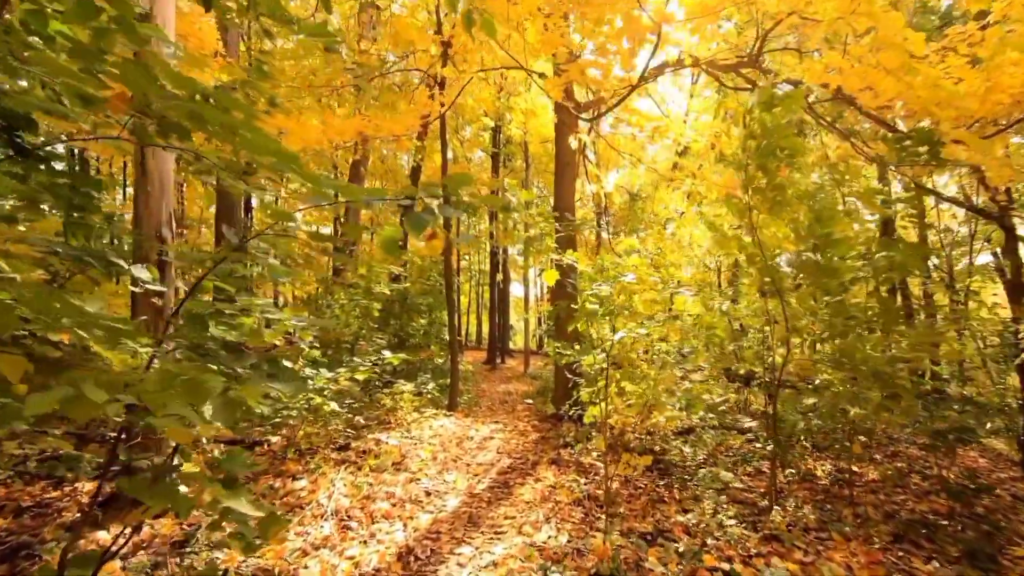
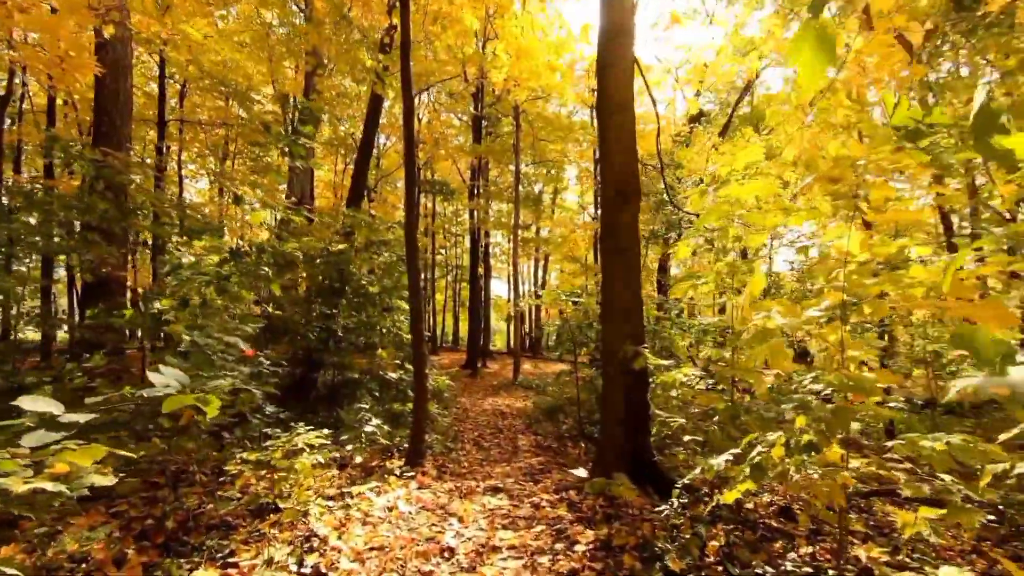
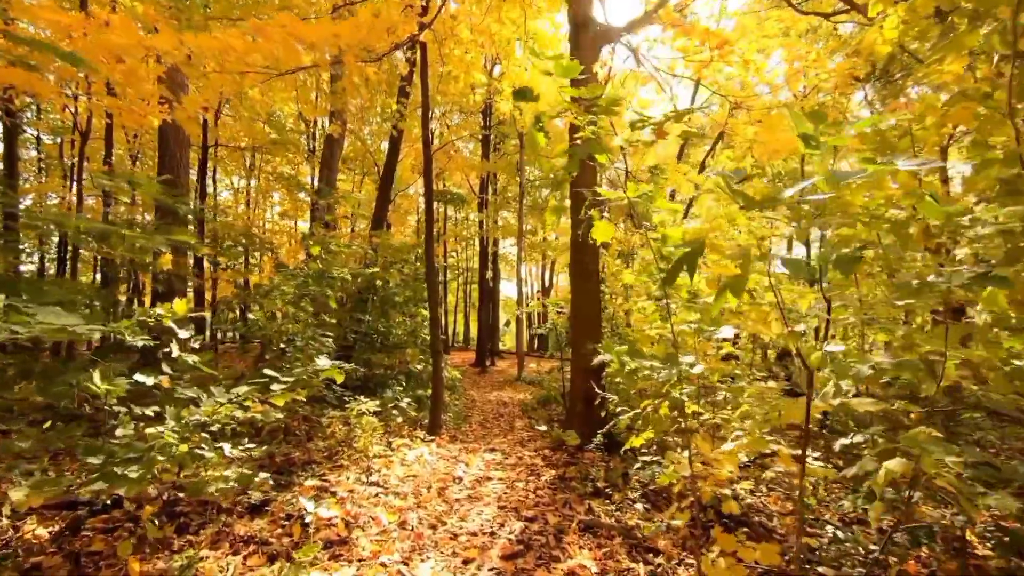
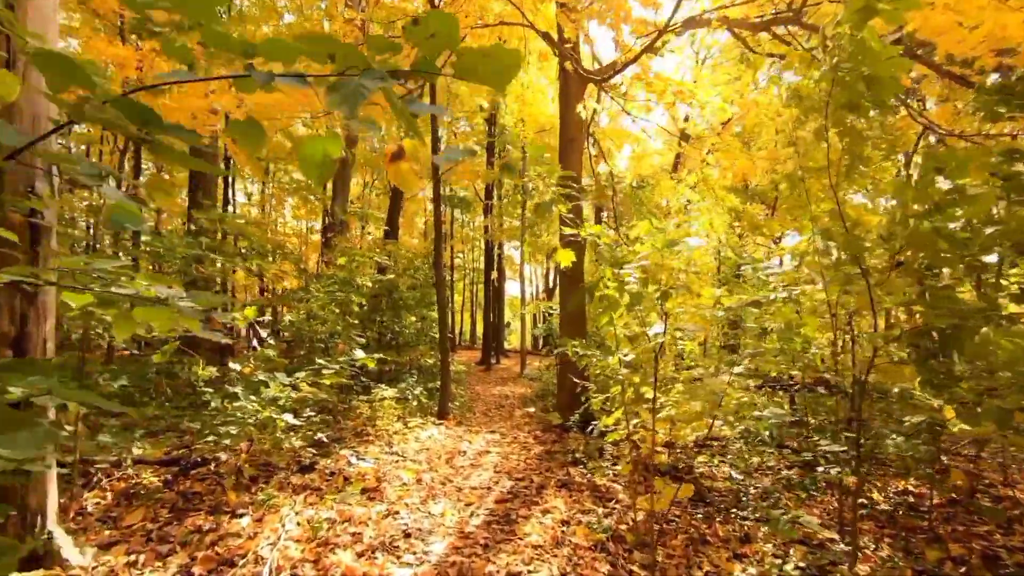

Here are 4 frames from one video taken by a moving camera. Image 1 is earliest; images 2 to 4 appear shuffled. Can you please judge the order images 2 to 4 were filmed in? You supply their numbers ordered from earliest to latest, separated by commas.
4, 3, 2
